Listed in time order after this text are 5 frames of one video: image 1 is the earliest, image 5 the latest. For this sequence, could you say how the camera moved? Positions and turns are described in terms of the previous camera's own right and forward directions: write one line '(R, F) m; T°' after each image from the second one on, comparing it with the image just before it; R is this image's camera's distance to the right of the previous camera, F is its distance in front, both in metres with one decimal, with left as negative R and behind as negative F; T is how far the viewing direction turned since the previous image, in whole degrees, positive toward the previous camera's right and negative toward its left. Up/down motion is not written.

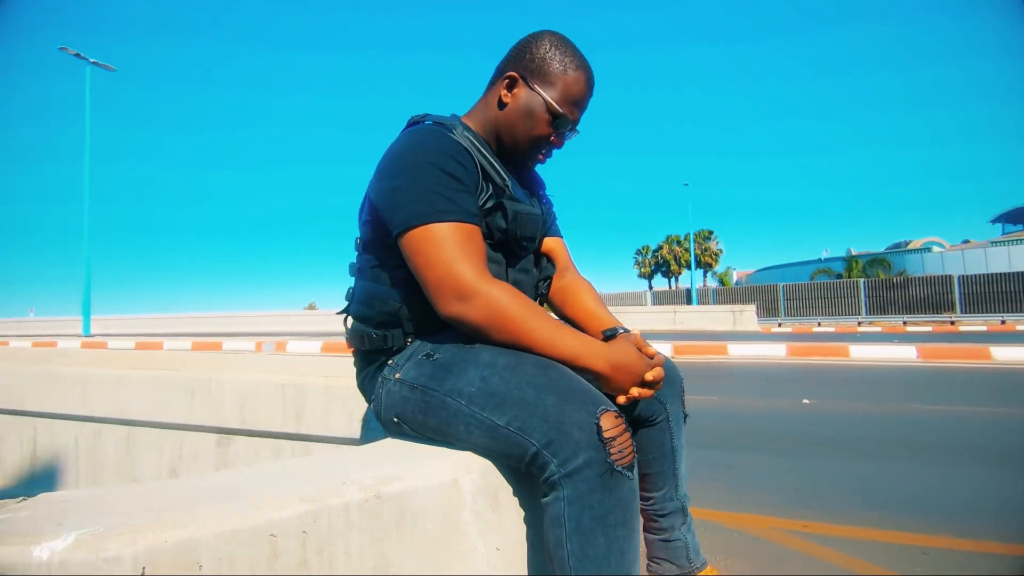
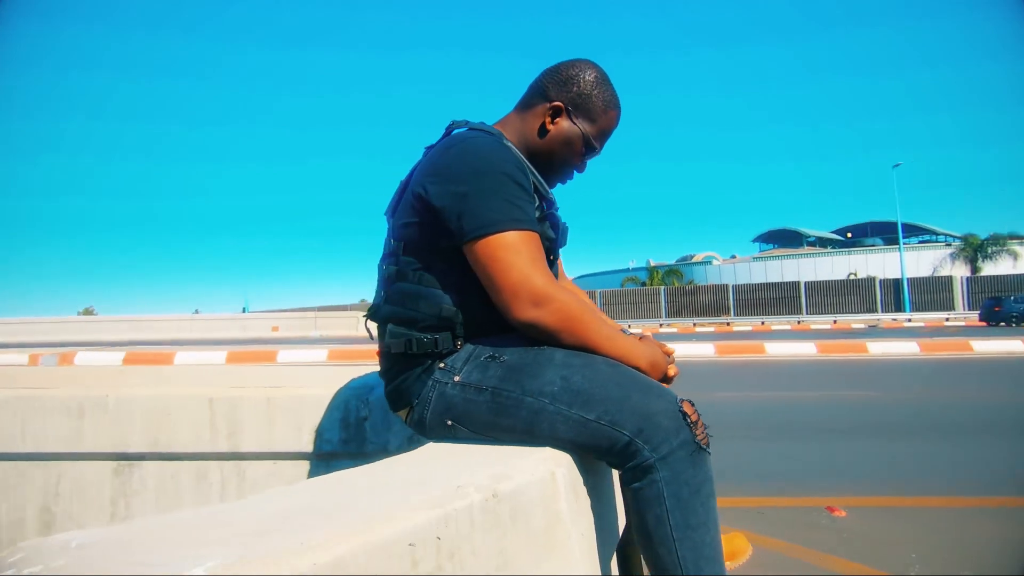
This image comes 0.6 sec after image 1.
(-0.5, 0.0) m; +18°
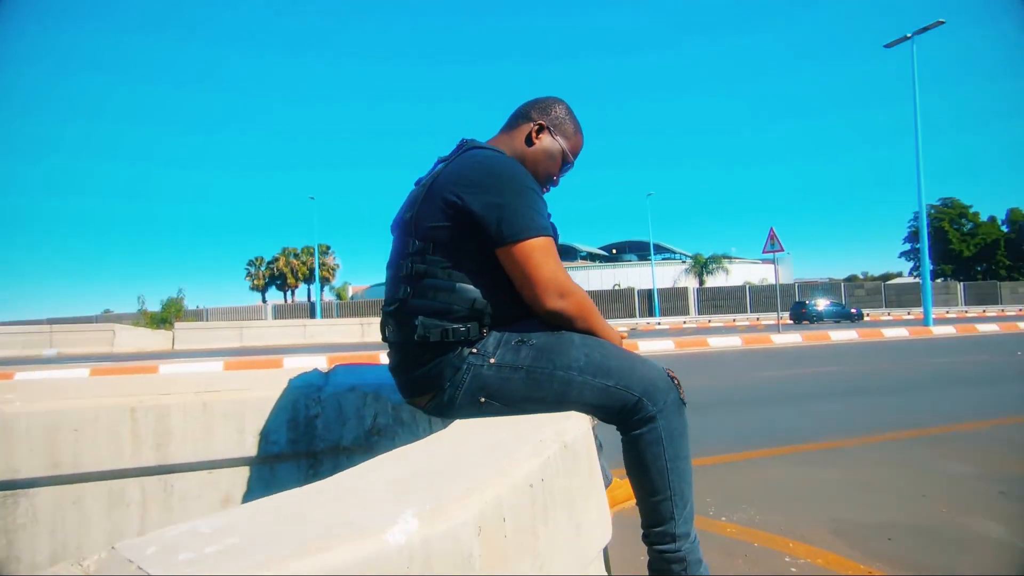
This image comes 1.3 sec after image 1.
(-0.6, -0.1) m; +21°
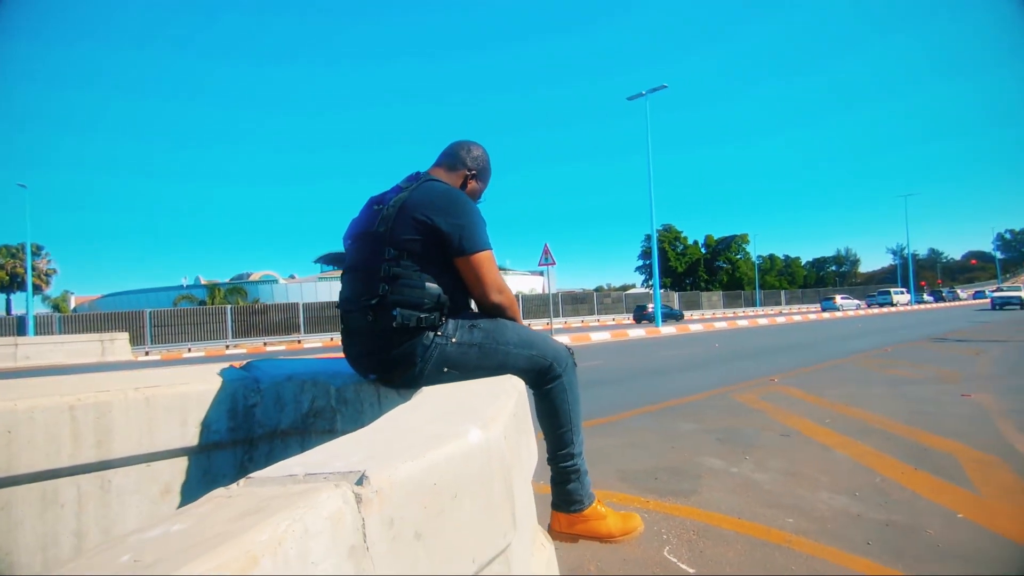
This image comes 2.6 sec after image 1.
(-0.6, -0.4) m; +23°
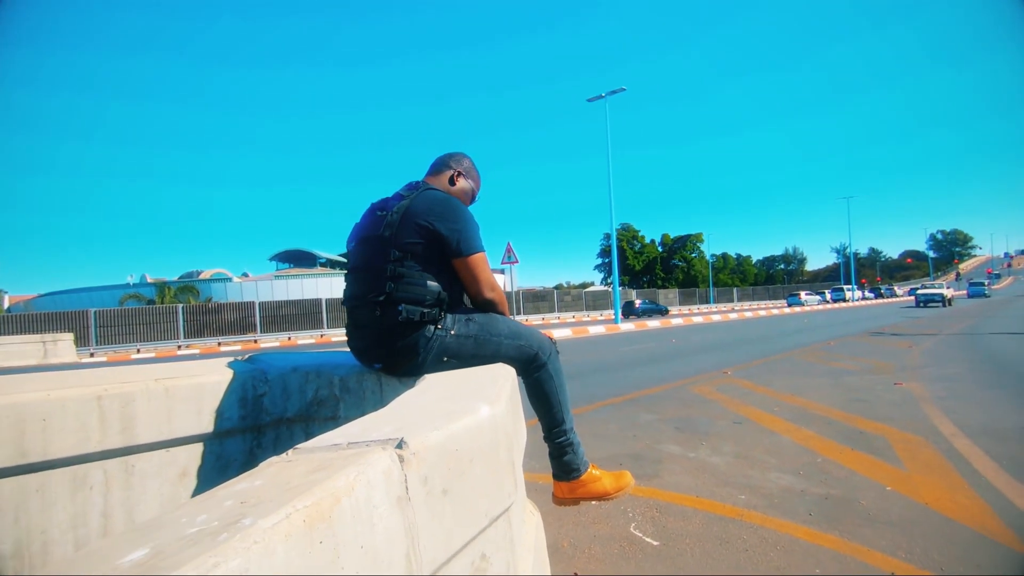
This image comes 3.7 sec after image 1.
(-0.1, -0.2) m; +4°
